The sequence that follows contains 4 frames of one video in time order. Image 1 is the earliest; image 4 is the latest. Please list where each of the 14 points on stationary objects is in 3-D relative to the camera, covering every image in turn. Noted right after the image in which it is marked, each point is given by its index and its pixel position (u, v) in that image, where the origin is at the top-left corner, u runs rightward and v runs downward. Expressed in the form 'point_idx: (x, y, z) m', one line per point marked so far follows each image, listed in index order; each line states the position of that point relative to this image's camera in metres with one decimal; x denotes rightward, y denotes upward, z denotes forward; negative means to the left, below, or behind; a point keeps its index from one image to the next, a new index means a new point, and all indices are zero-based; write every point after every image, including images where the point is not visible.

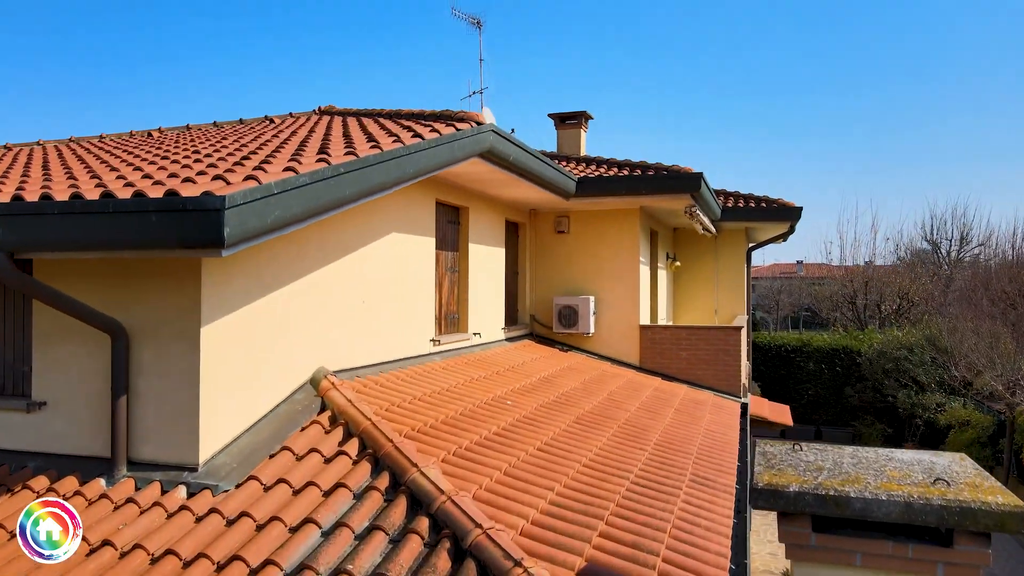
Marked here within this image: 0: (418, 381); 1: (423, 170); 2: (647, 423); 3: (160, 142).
0: (-1.6, -1.6, +12.5) m
1: (-1.3, +1.7, +10.8) m
2: (+2.6, -2.6, +14.0) m
3: (-8.7, +3.7, +18.4) m
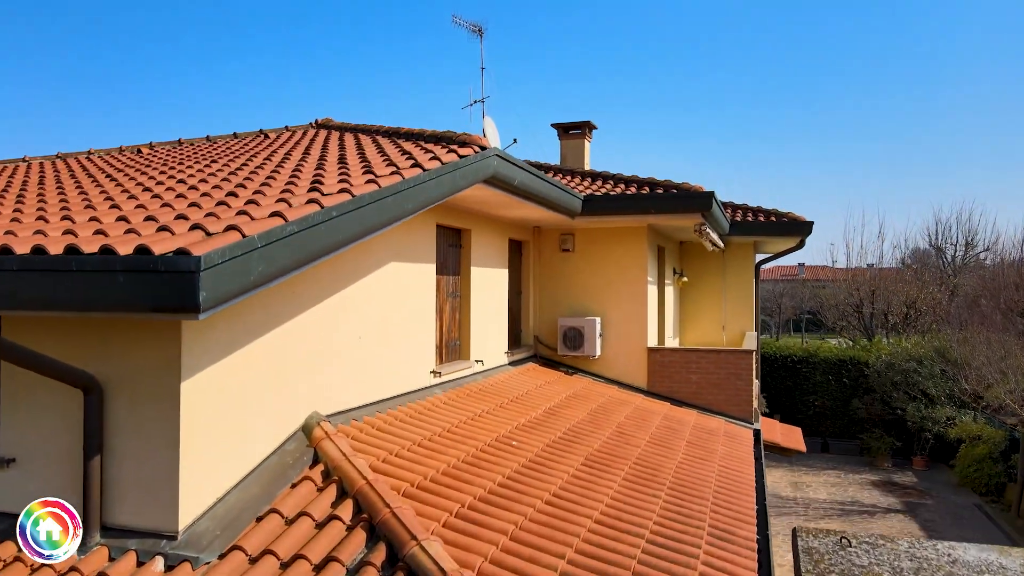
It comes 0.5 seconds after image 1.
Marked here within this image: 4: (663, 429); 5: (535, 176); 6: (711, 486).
0: (-1.5, -2.1, +11.8) m
1: (-1.2, +1.1, +10.0) m
2: (+2.6, -3.1, +13.3) m
3: (-8.7, +3.1, +17.7) m
4: (+3.2, -3.0, +15.9) m
5: (+0.5, +2.2, +14.4) m
6: (+3.4, -3.4, +12.7) m
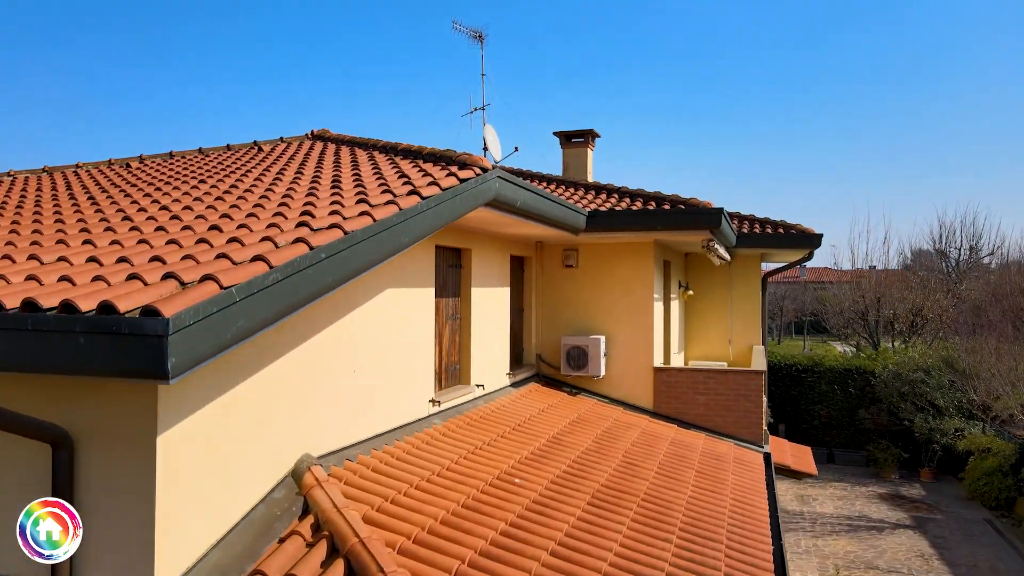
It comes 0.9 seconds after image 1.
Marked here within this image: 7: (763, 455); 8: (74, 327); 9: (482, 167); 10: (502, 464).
0: (-1.5, -2.6, +11.2) m
1: (-1.1, +0.7, +9.4) m
2: (+2.7, -3.6, +12.7) m
3: (-8.6, +2.7, +17.0) m
4: (+3.3, -3.5, +15.3) m
5: (+0.5, +1.7, +13.8) m
6: (+3.5, -3.8, +12.1) m
7: (+5.7, -3.8, +16.8) m
8: (-3.2, -0.3, +5.4) m
9: (-0.5, +1.9, +11.9) m
10: (-0.2, -2.9, +12.2) m
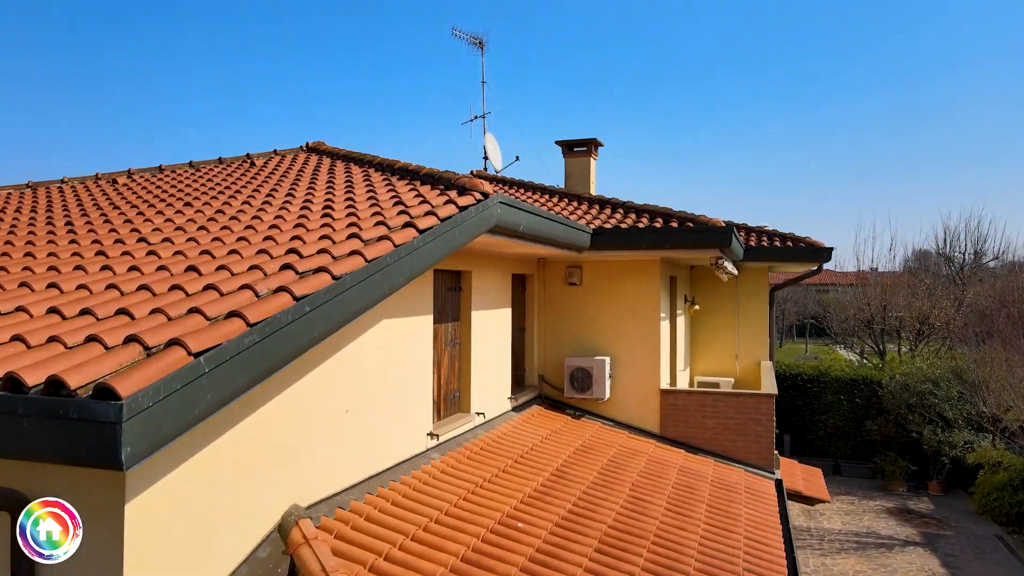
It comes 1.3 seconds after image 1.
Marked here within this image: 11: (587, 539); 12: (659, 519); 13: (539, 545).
0: (-1.4, -3.1, +10.5) m
1: (-1.1, +0.2, +8.7) m
2: (+2.7, -4.1, +12.0) m
3: (-8.6, +2.2, +16.4) m
4: (+3.3, -4.0, +14.6) m
5: (+0.5, +1.3, +13.1) m
6: (+3.5, -4.3, +11.4) m
7: (+5.8, -4.2, +16.2) m
8: (-3.1, -0.8, +4.7) m
9: (-0.4, +1.5, +11.2) m
10: (-0.1, -3.4, +11.5) m
11: (+0.9, -3.7, +10.4) m
12: (+2.3, -4.0, +11.7) m
13: (+0.2, -3.6, +9.8) m
